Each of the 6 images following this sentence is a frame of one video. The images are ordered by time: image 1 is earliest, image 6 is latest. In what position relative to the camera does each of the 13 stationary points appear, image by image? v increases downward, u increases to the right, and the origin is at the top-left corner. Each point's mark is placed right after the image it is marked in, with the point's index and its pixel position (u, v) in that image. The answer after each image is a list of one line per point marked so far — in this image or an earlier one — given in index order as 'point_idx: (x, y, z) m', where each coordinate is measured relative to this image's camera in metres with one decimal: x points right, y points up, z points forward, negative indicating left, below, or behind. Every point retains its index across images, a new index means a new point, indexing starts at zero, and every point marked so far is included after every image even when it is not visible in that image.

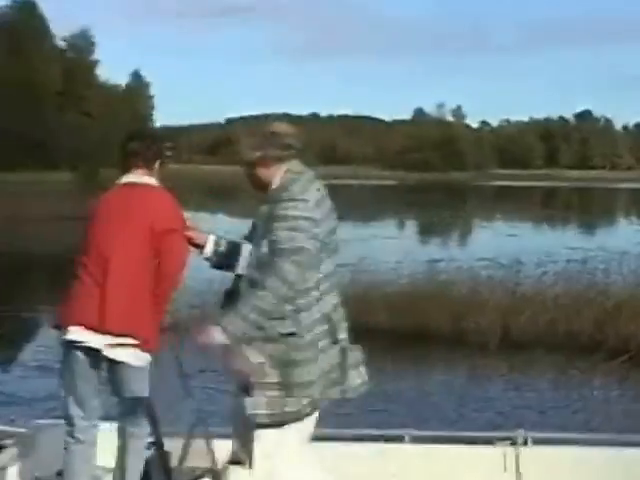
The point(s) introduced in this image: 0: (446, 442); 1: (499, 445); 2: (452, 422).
0: (+0.8, -1.1, +6.8) m
1: (+1.1, -1.1, +6.8) m
2: (+2.8, -1.8, +17.0) m
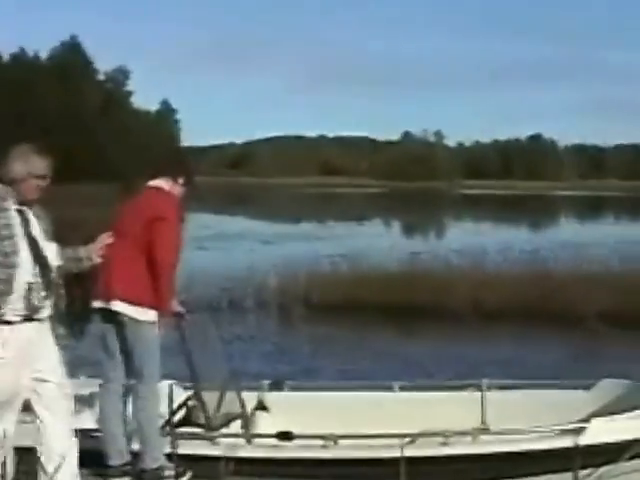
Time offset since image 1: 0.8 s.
0: (+0.8, -1.1, +8.3) m
1: (+1.1, -1.1, +8.3) m
2: (+2.4, -1.9, +18.5) m
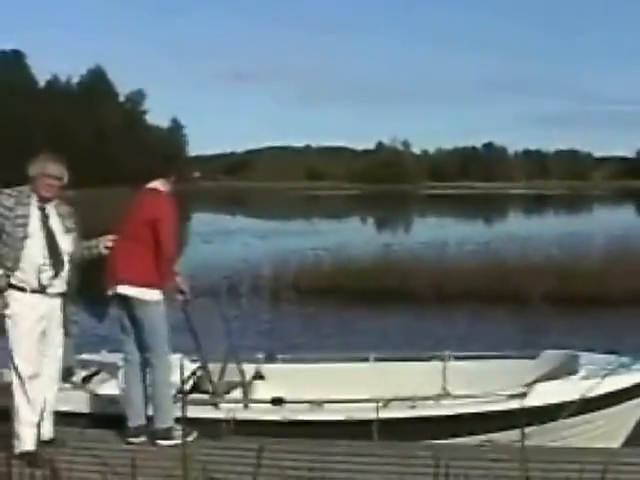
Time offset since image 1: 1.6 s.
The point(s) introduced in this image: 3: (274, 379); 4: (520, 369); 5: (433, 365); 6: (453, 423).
0: (+0.7, -1.1, +9.5) m
1: (+1.0, -1.0, +9.5) m
2: (+2.2, -1.8, +19.7) m
3: (-0.4, -1.1, +9.2) m
4: (+1.7, -1.1, +9.7) m
5: (+1.0, -1.0, +9.4) m
6: (+1.0, -1.4, +8.5) m
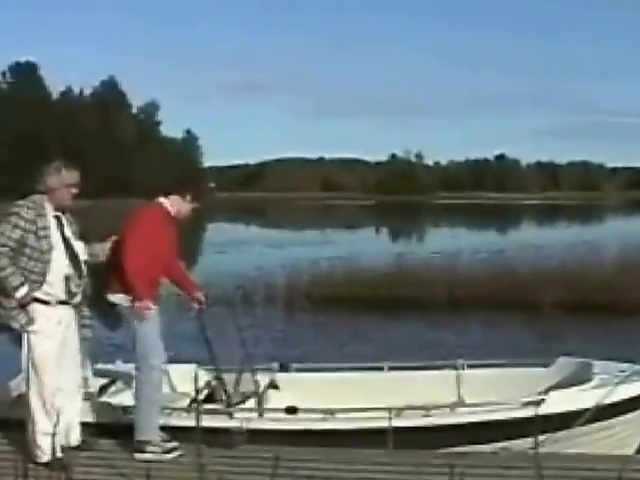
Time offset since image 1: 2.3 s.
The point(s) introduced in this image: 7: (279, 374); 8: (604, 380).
0: (+0.8, -1.1, +9.5) m
1: (+1.1, -1.1, +9.5) m
2: (+2.3, -2.0, +19.7) m
3: (-0.3, -1.2, +9.2) m
4: (+1.8, -1.2, +9.7) m
5: (+1.1, -1.1, +9.5) m
6: (+1.1, -1.5, +8.6) m
7: (-0.3, -1.1, +9.3) m
8: (+2.4, -1.2, +9.5) m
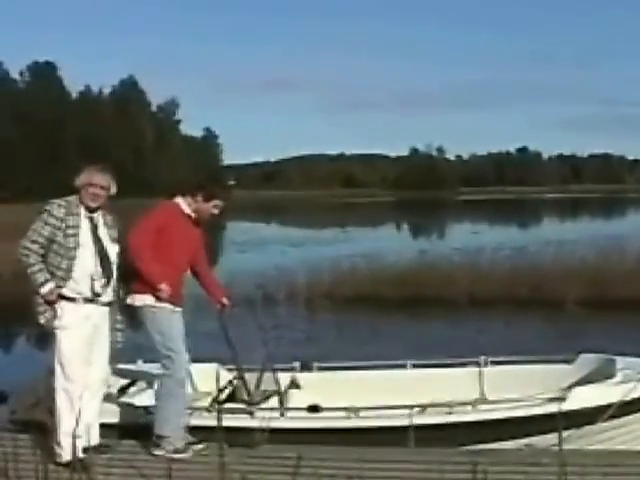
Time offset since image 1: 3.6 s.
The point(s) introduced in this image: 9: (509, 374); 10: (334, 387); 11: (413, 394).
0: (+0.9, -1.1, +9.4) m
1: (+1.3, -1.1, +9.4) m
2: (+2.7, -1.9, +19.6) m
3: (-0.1, -1.2, +9.2) m
4: (+2.0, -1.1, +9.7) m
5: (+1.2, -1.1, +9.4) m
6: (+1.3, -1.4, +8.5) m
7: (-0.2, -1.1, +9.3) m
8: (+2.6, -1.1, +9.4) m
9: (+1.6, -1.1, +9.5) m
10: (+0.1, -1.2, +9.2) m
11: (+0.8, -1.3, +9.4) m
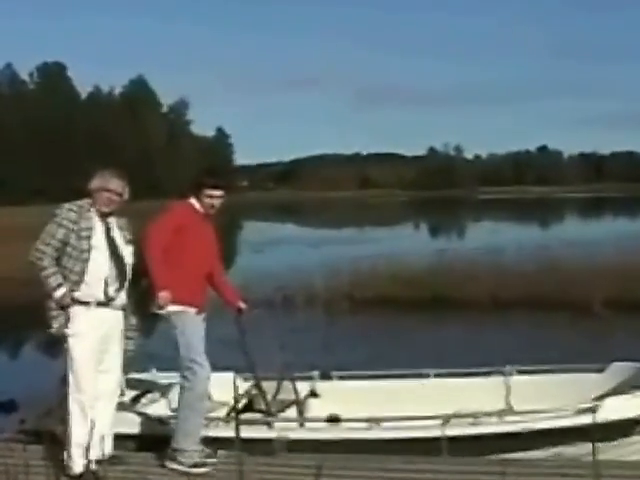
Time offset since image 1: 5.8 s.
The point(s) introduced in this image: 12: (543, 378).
0: (+1.1, -1.1, +9.2) m
1: (+1.4, -1.1, +9.2) m
2: (+3.0, -1.9, +19.3) m
3: (+0.1, -1.2, +9.0) m
4: (+2.2, -1.1, +9.4) m
5: (+1.4, -1.1, +9.2) m
6: (+1.4, -1.4, +8.3) m
7: (0.0, -1.1, +9.0) m
8: (+2.7, -1.1, +9.1) m
9: (+1.8, -1.1, +9.3) m
10: (+0.3, -1.2, +9.0) m
11: (+0.9, -1.3, +9.1) m
12: (+1.9, -1.1, +9.4) m
